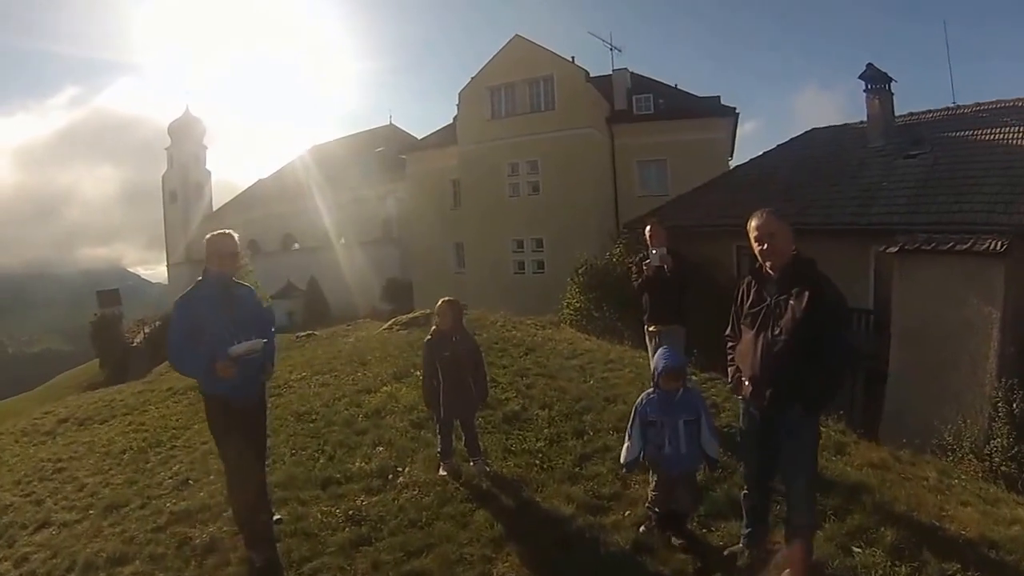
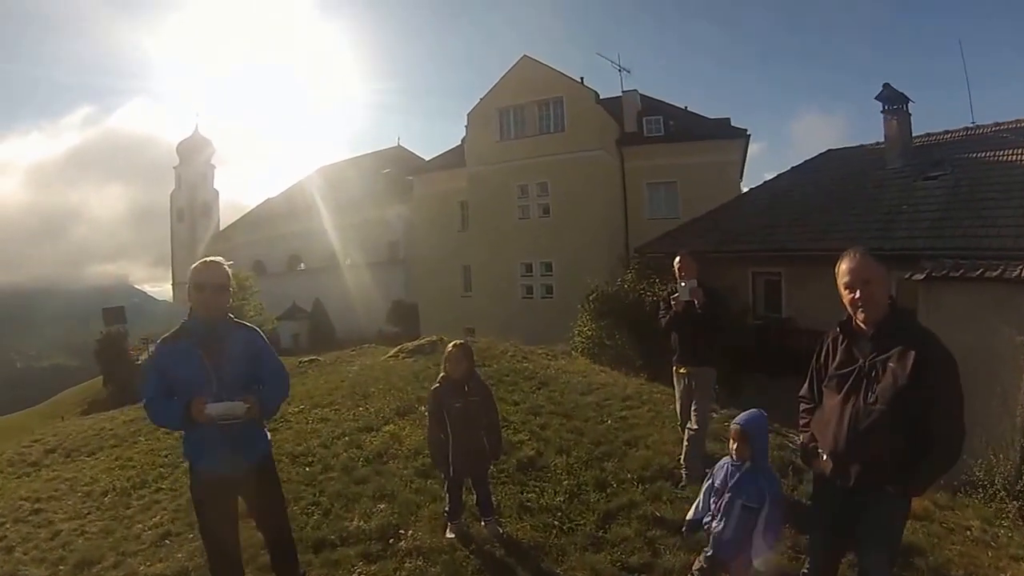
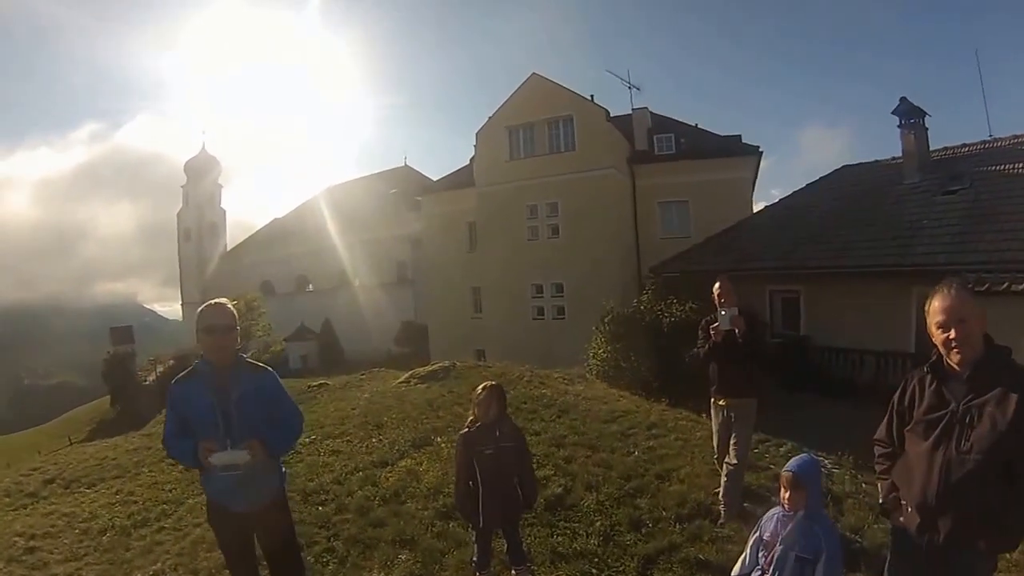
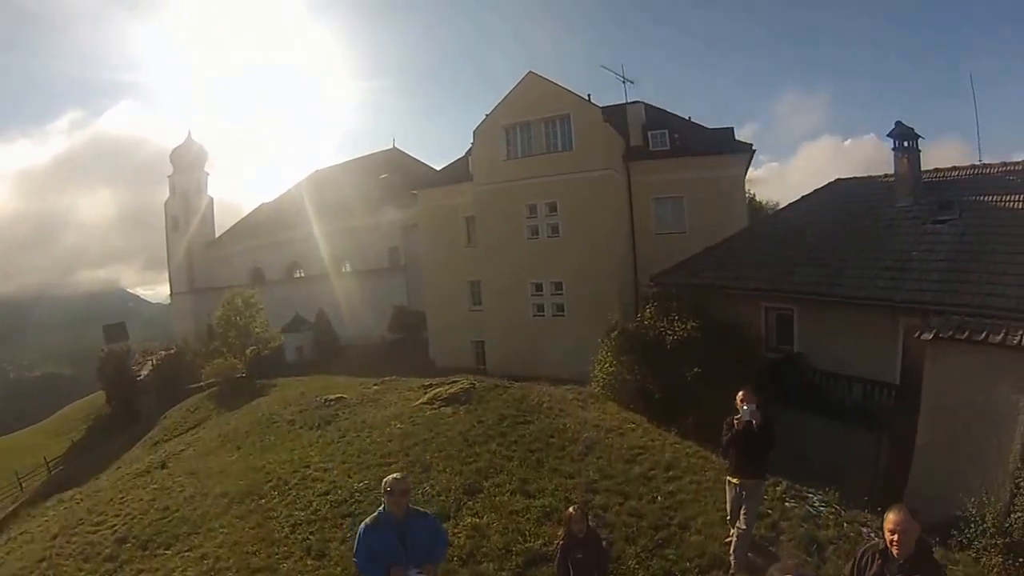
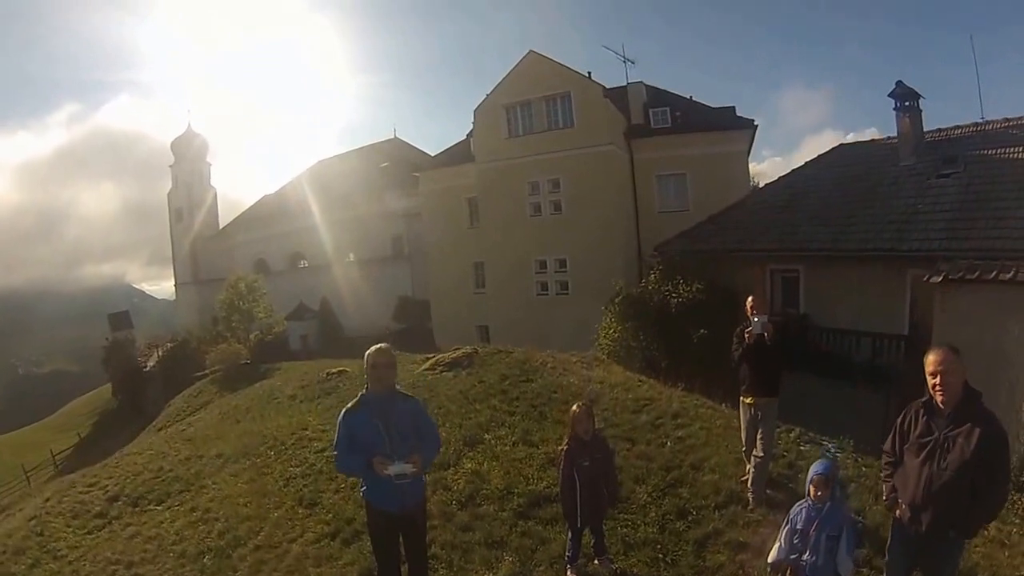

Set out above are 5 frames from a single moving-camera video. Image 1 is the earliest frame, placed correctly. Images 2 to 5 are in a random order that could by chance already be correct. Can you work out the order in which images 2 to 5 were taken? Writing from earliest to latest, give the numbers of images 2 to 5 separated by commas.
2, 3, 5, 4
